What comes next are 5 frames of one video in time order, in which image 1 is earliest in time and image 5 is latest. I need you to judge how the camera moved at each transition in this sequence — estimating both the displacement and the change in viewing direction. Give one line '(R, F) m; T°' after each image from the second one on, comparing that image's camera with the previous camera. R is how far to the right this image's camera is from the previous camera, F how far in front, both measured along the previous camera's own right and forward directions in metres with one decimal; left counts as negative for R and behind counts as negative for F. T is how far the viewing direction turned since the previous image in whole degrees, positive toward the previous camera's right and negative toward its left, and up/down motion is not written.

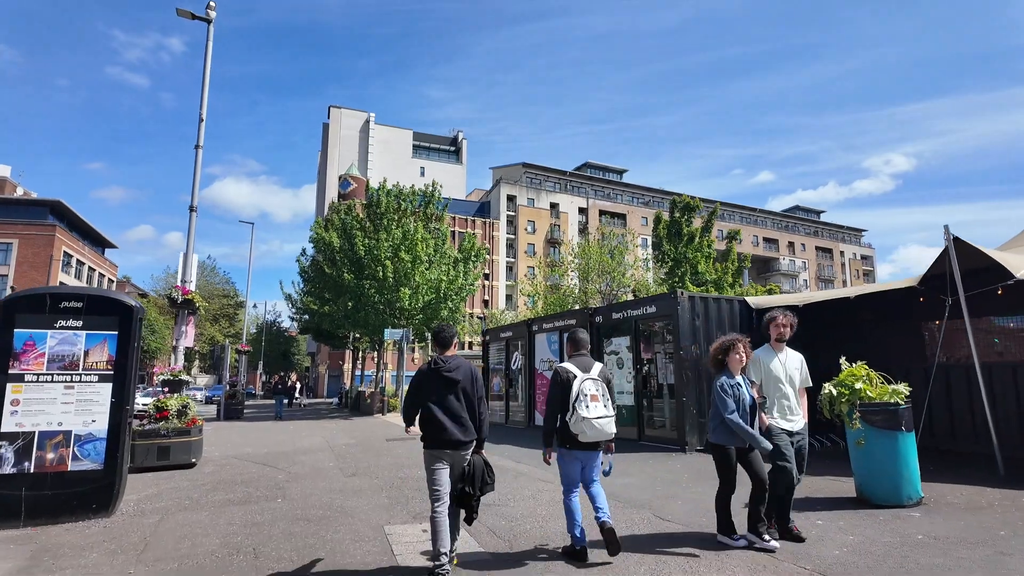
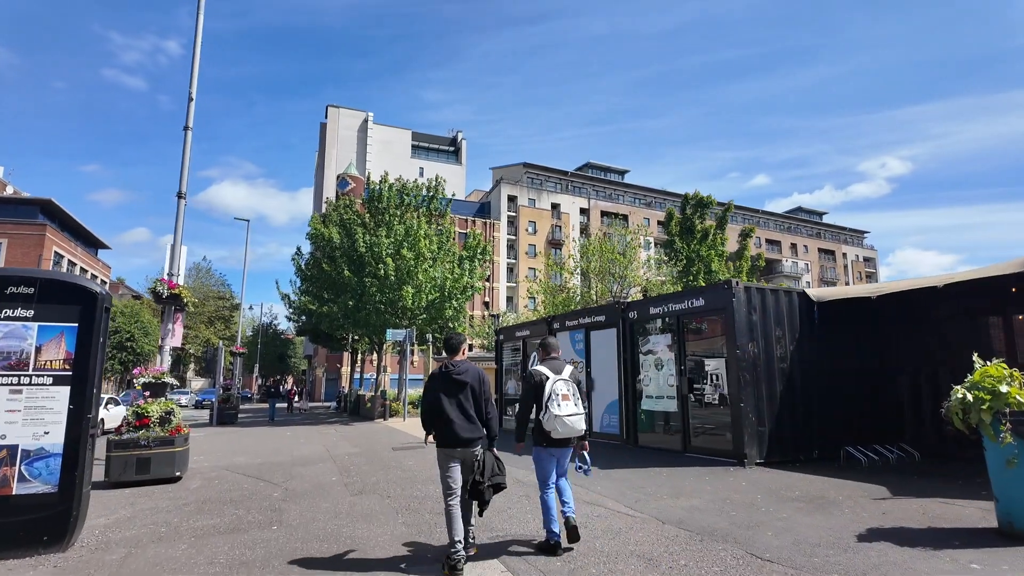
(-0.5, +1.3) m; 0°
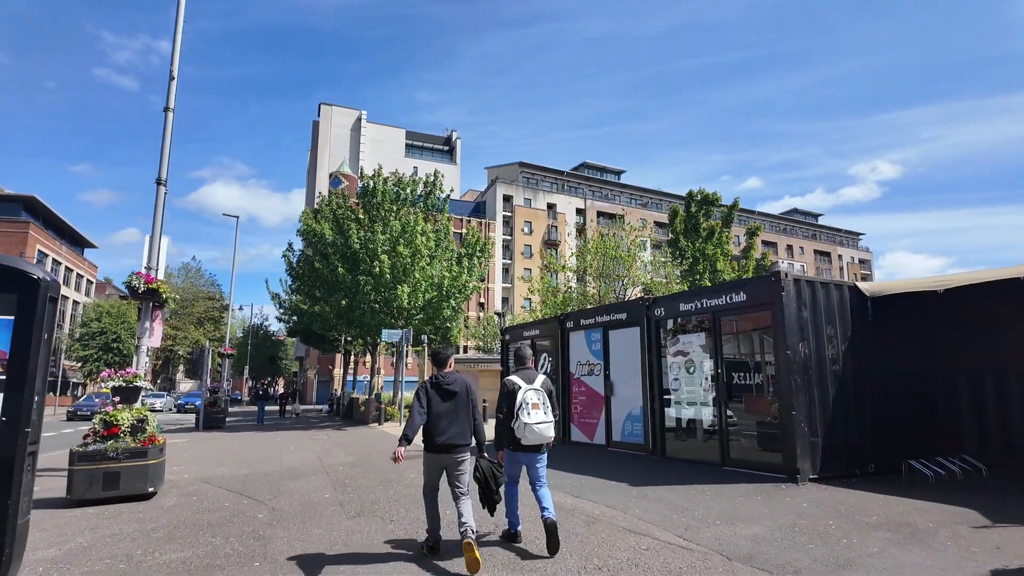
(-0.4, +1.1) m; +1°
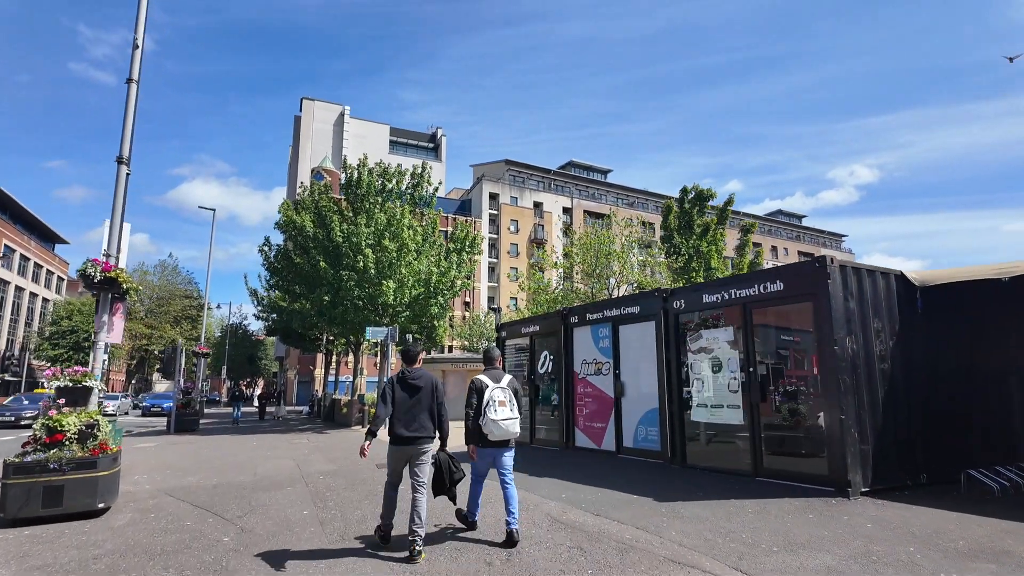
(-0.3, +1.1) m; +2°
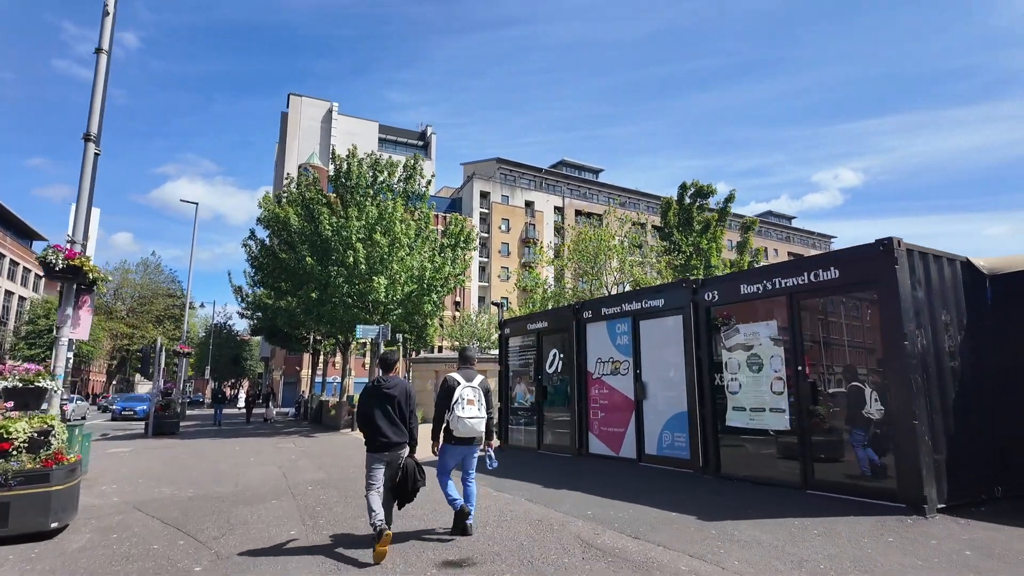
(-0.3, +1.0) m; +1°
